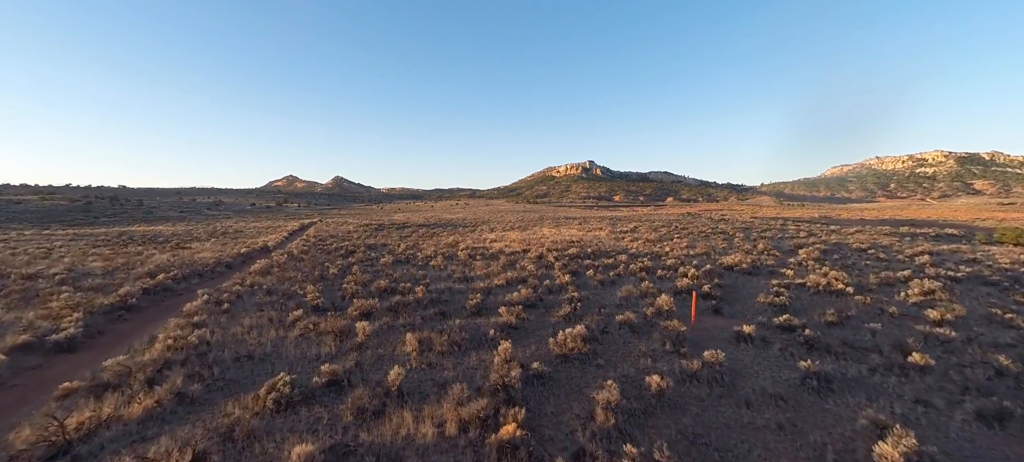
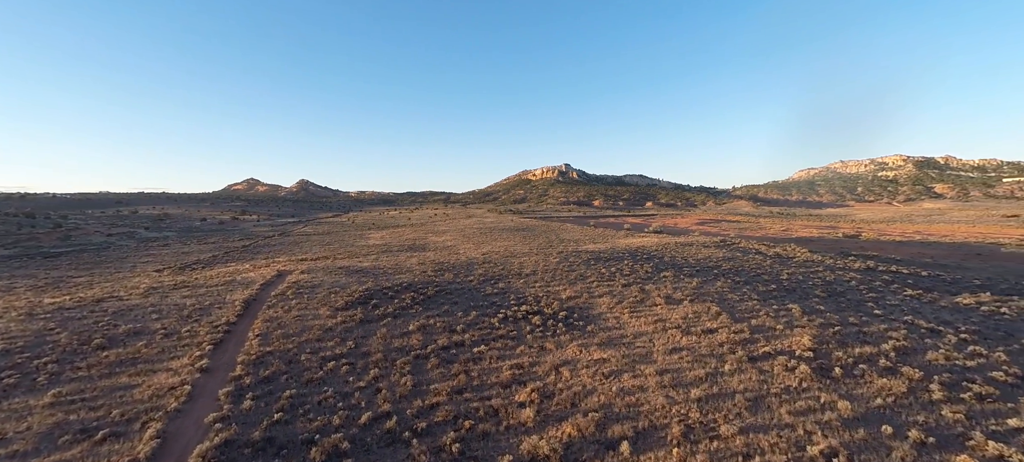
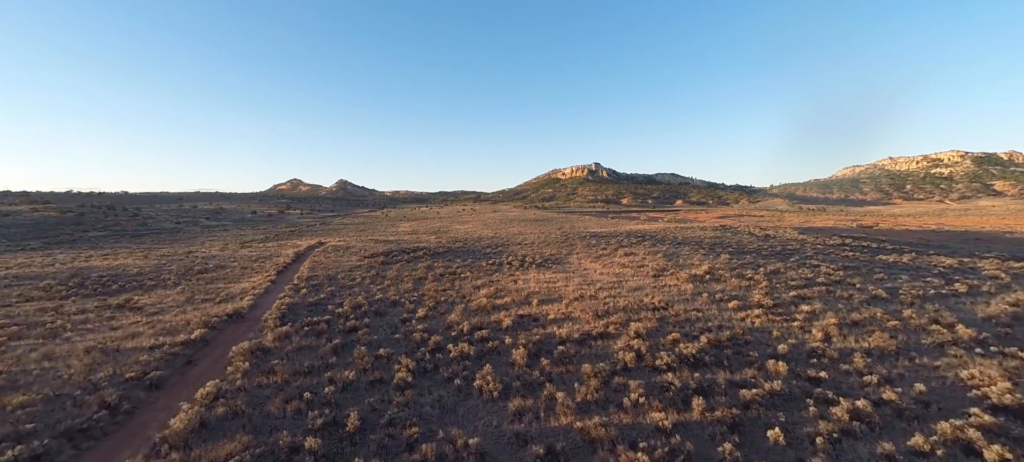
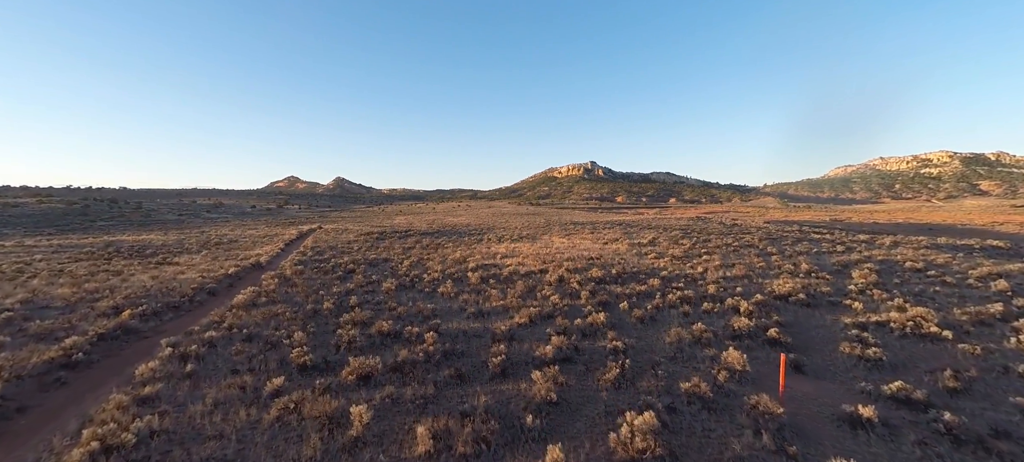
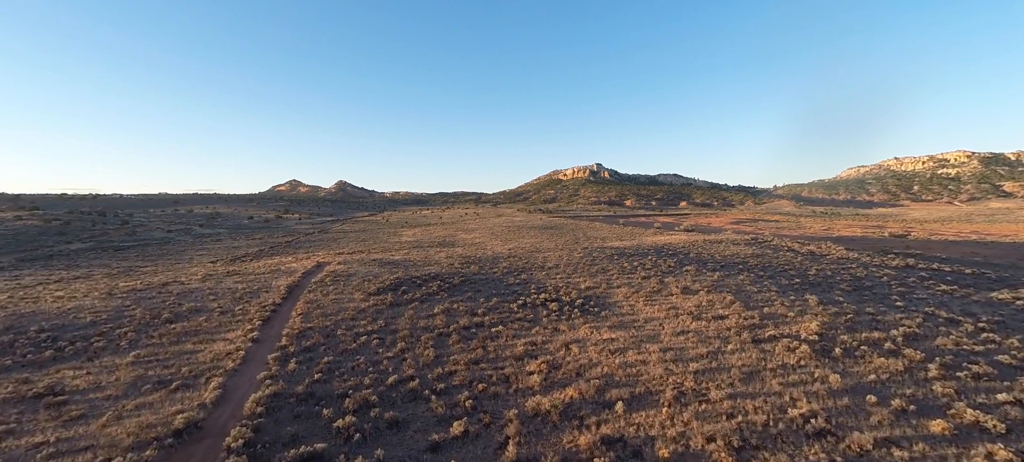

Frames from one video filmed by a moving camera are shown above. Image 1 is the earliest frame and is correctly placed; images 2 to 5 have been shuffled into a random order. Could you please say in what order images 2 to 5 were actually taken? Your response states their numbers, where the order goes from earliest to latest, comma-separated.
4, 3, 5, 2
